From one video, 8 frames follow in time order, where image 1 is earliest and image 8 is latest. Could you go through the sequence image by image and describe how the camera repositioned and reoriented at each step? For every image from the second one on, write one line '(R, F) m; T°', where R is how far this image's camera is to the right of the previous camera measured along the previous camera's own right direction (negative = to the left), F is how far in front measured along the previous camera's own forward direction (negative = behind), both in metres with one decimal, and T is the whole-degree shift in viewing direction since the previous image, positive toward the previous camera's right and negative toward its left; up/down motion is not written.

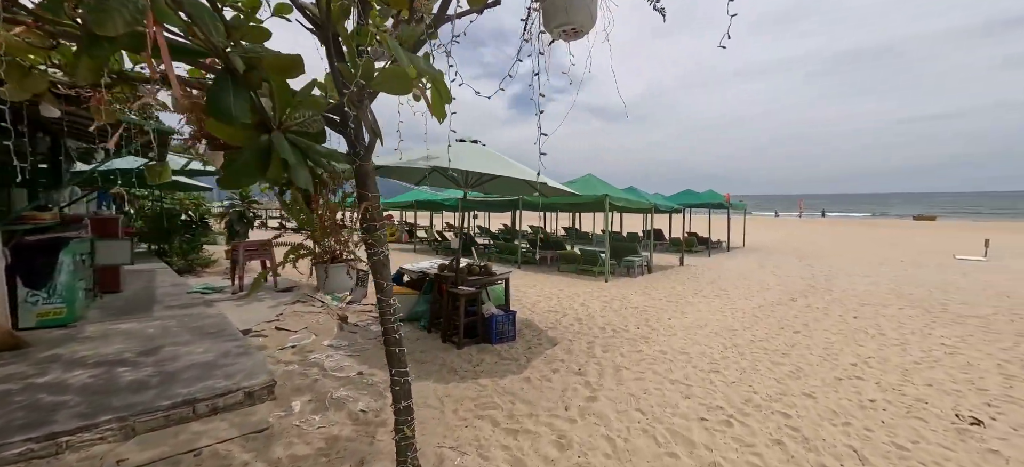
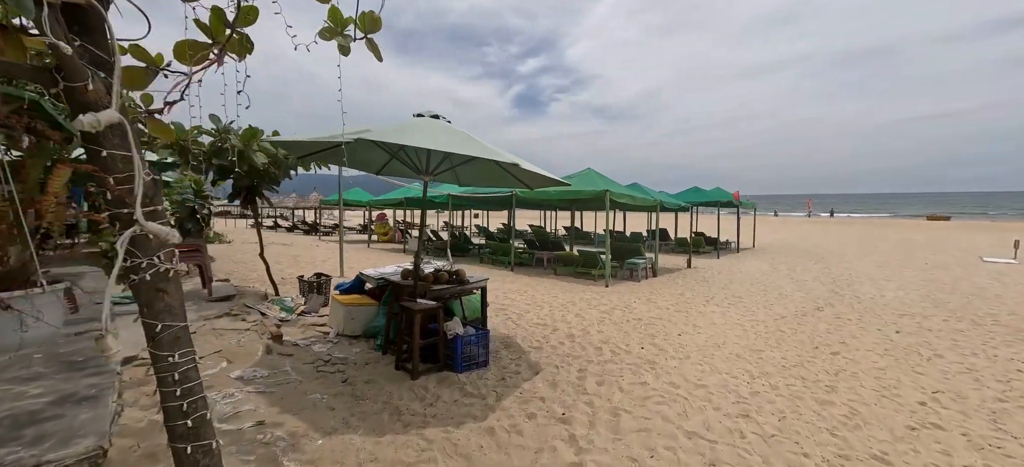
(+0.3, +1.0) m; -1°
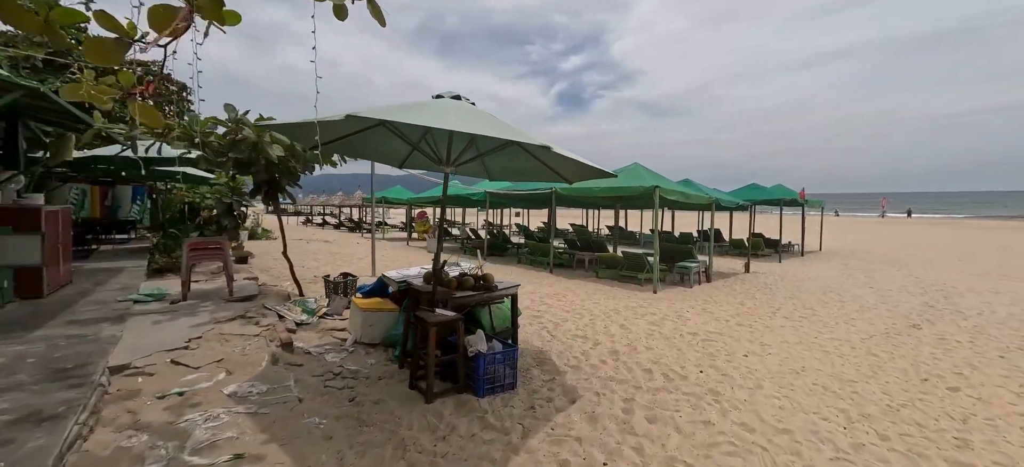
(+0.1, +0.6) m; -6°
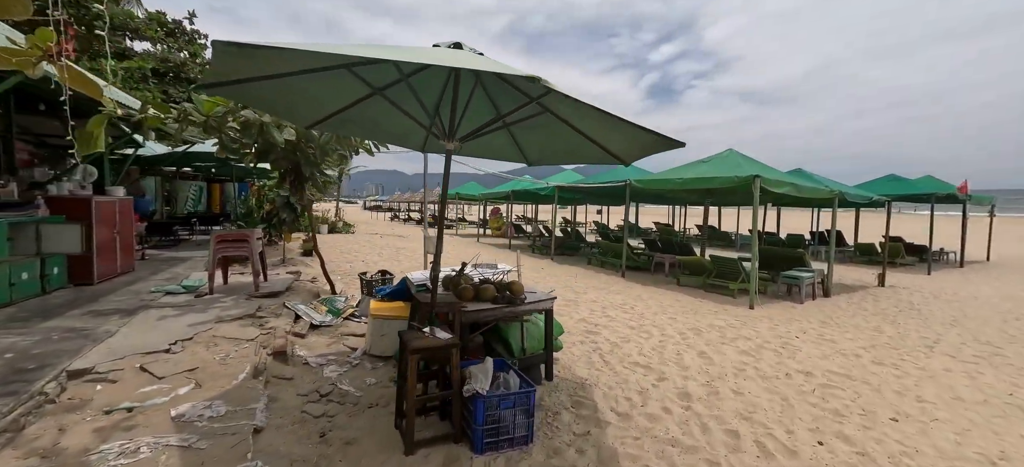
(+0.4, +0.9) m; -12°
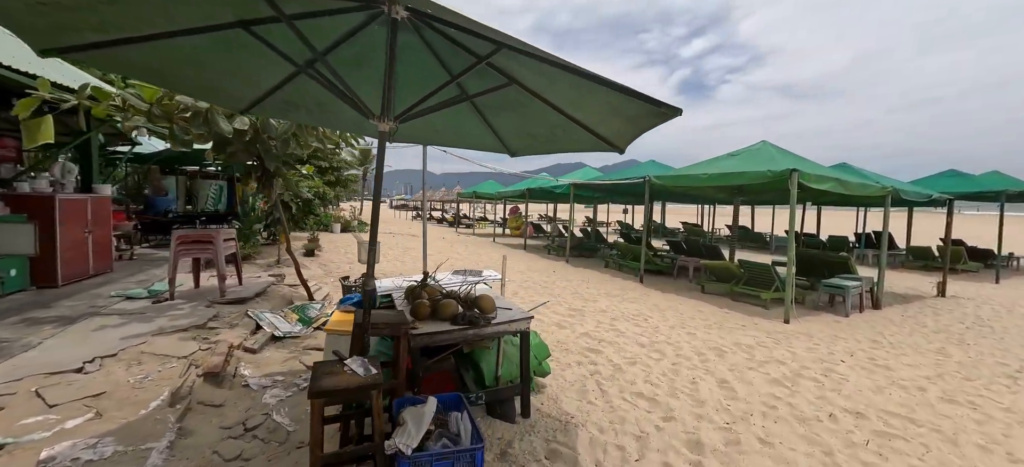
(+0.4, +0.6) m; -4°
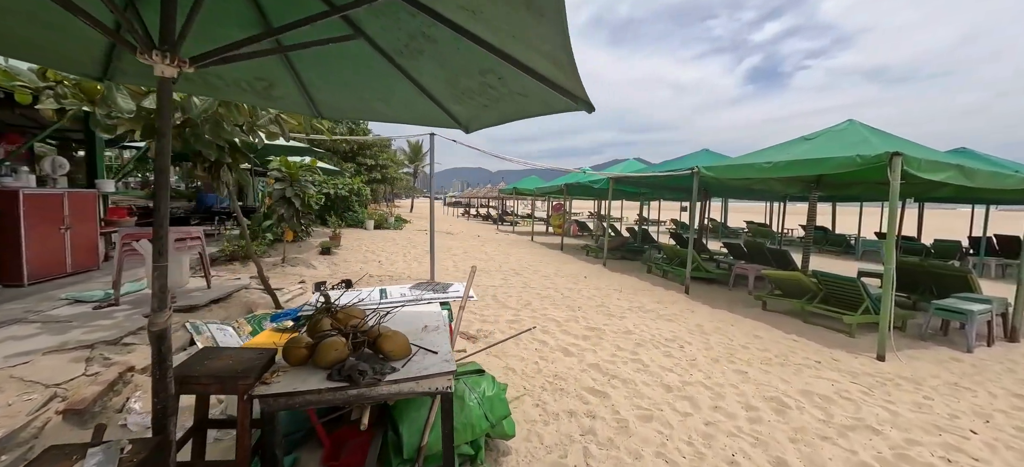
(+0.6, +0.9) m; -8°
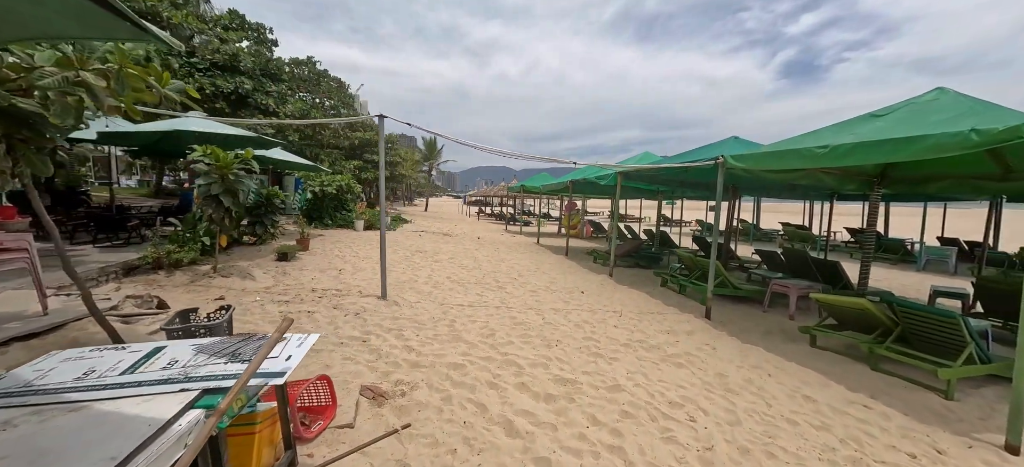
(+0.7, +1.3) m; -3°
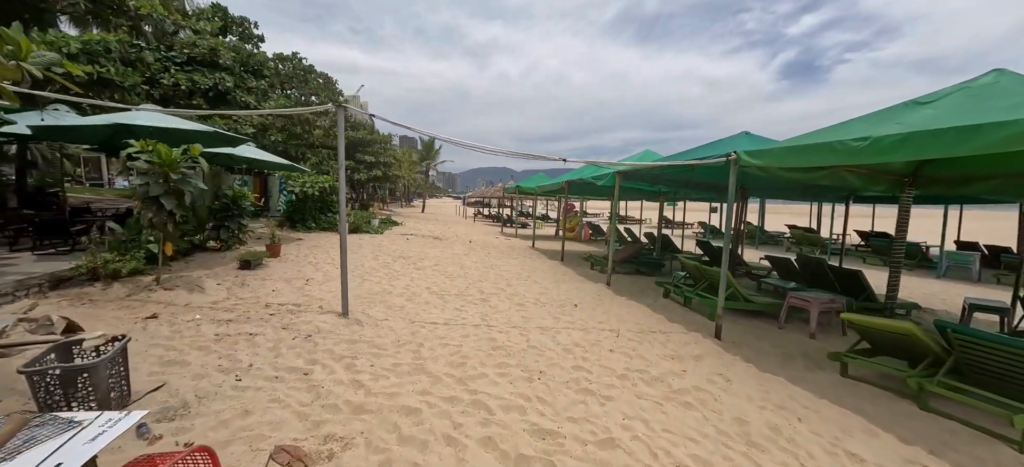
(+0.2, +0.7) m; 0°
